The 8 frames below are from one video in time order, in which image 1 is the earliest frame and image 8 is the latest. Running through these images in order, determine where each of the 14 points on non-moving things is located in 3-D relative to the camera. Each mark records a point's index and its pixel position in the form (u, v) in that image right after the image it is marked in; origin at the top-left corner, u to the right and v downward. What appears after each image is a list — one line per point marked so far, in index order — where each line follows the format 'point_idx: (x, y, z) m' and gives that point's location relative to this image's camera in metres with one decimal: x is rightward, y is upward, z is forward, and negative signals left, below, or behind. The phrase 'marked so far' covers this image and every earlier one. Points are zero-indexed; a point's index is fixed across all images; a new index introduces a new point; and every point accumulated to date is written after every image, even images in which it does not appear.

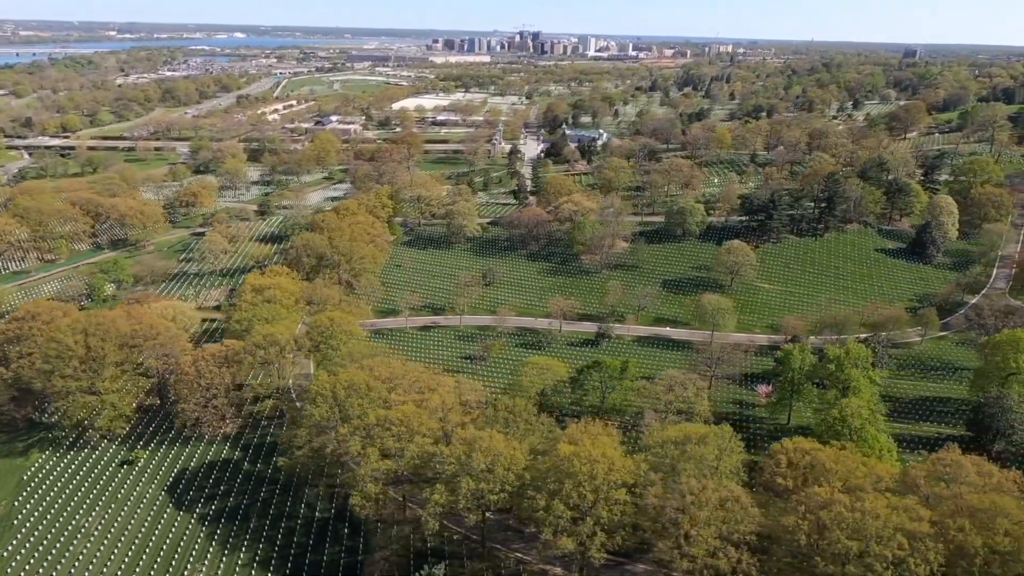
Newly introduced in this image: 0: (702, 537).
0: (+5.6, -7.0, +14.3) m
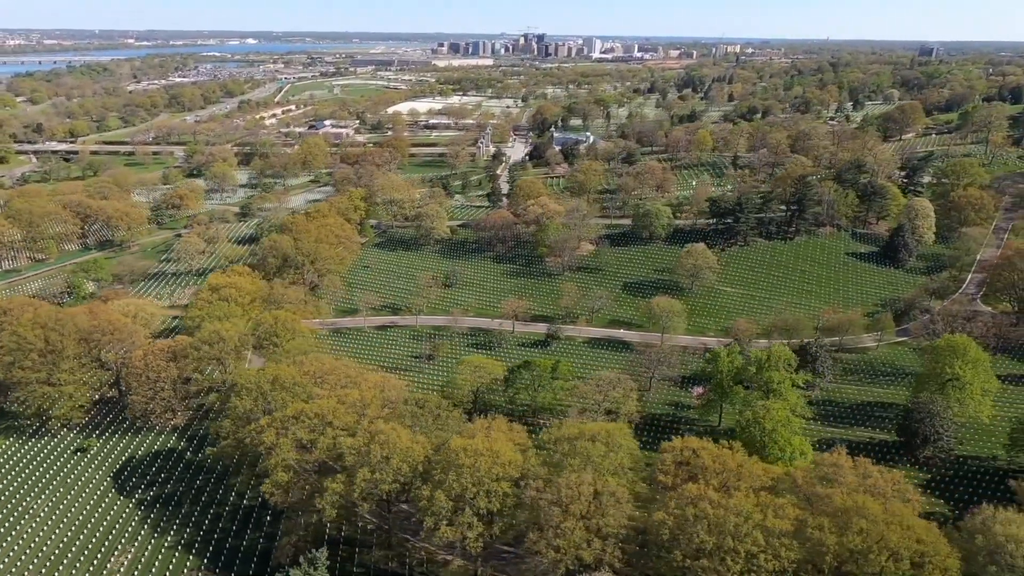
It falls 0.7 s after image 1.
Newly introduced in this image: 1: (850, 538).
0: (+1.8, -7.1, +14.6) m
1: (+8.9, -6.5, +13.0) m
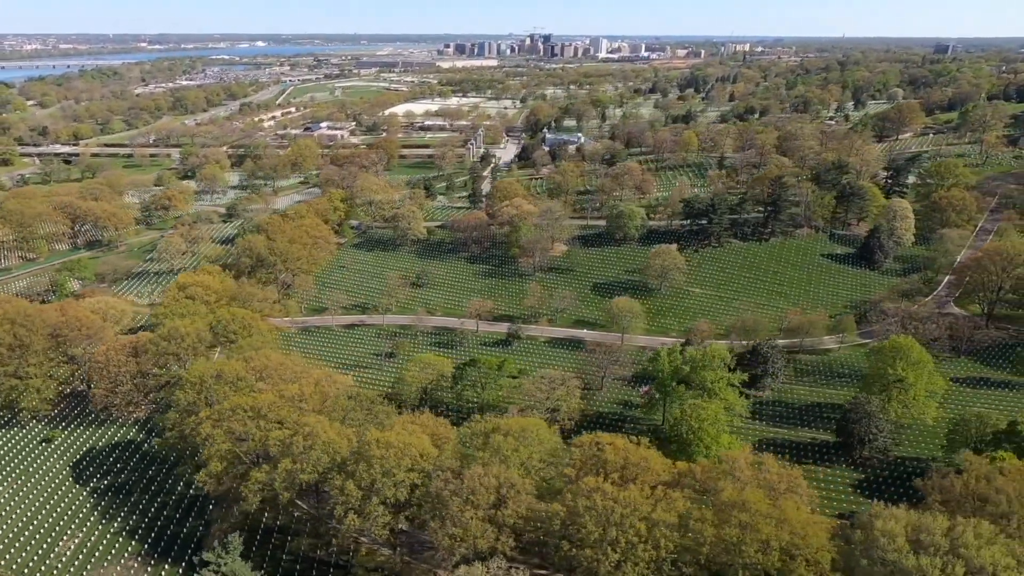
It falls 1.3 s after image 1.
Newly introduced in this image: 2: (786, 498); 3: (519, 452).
0: (-1.3, -7.1, +14.9) m
1: (+5.8, -6.5, +13.2) m
2: (+8.2, -6.4, +14.7) m
3: (+0.2, -5.6, +16.7) m
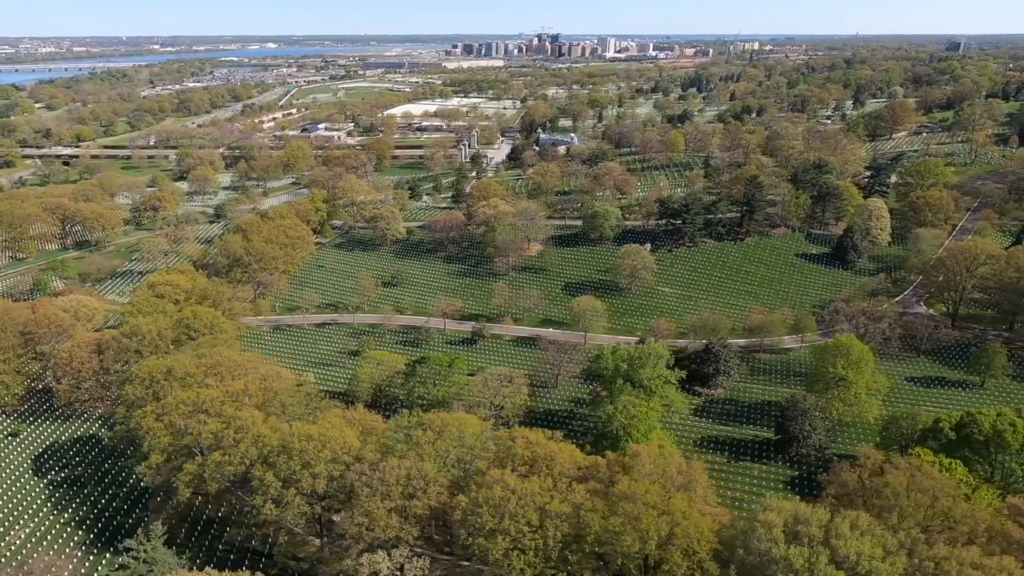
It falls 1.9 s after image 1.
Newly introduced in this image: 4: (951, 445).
0: (-4.3, -7.0, +15.4) m
1: (+2.9, -6.4, +13.6) m
2: (+5.3, -6.4, +15.1) m
3: (-2.7, -5.5, +17.2) m
4: (+16.9, -6.0, +18.9) m
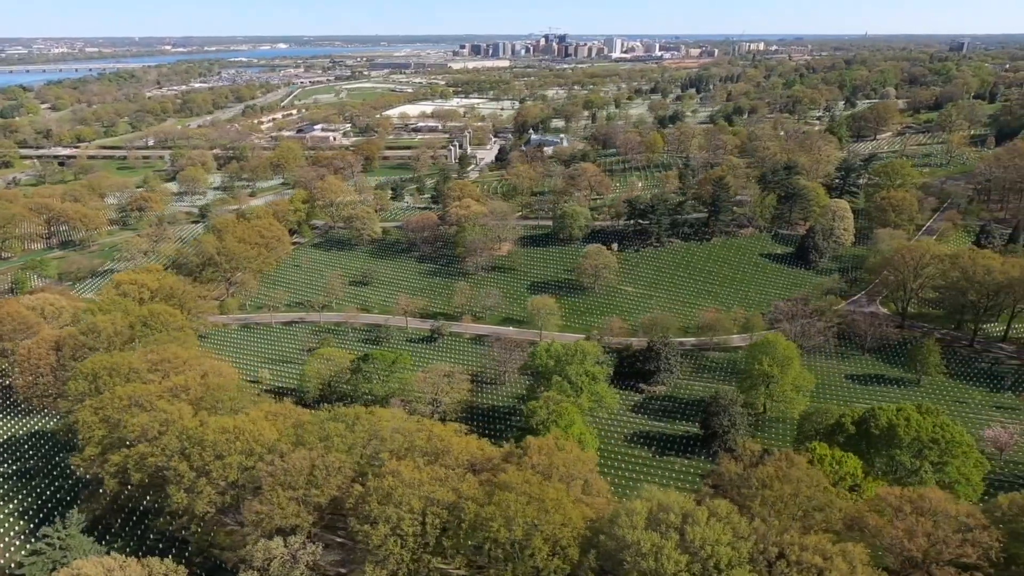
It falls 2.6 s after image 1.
0: (-7.7, -6.9, +16.2) m
1: (-0.6, -6.4, +14.3) m
2: (+1.8, -6.3, +15.8) m
3: (-6.2, -5.5, +18.0) m
4: (+13.5, -6.0, +19.4) m
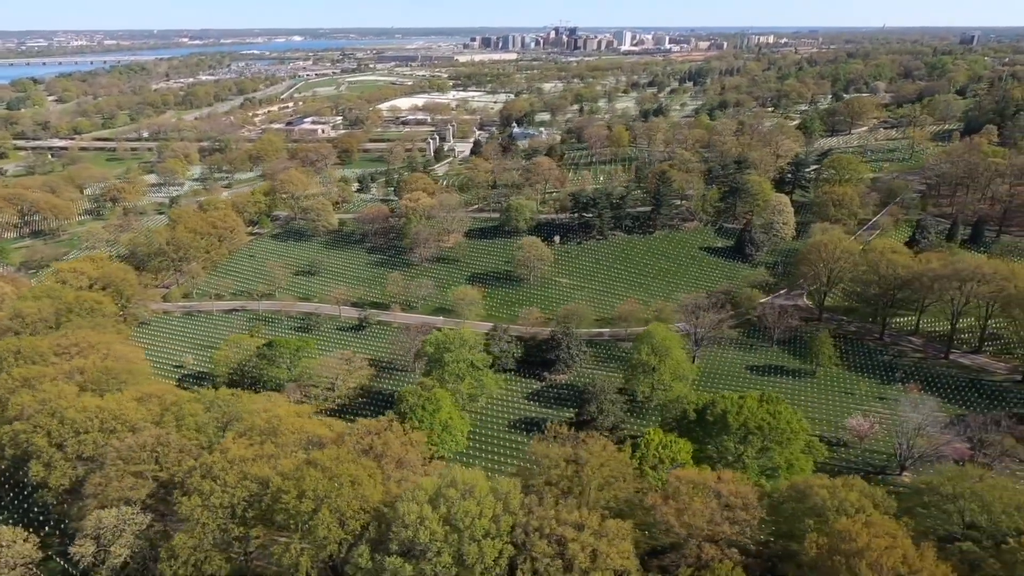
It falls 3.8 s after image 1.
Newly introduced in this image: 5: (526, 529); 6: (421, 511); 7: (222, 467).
0: (-13.8, -6.4, +17.2) m
1: (-6.7, -5.9, +15.2) m
2: (-4.3, -5.9, +16.7) m
3: (-12.2, -4.9, +19.0) m
4: (+7.5, -5.6, +20.1) m
5: (+0.4, -6.7, +13.6) m
6: (-2.5, -6.2, +13.7) m
7: (-9.2, -5.8, +16.0) m
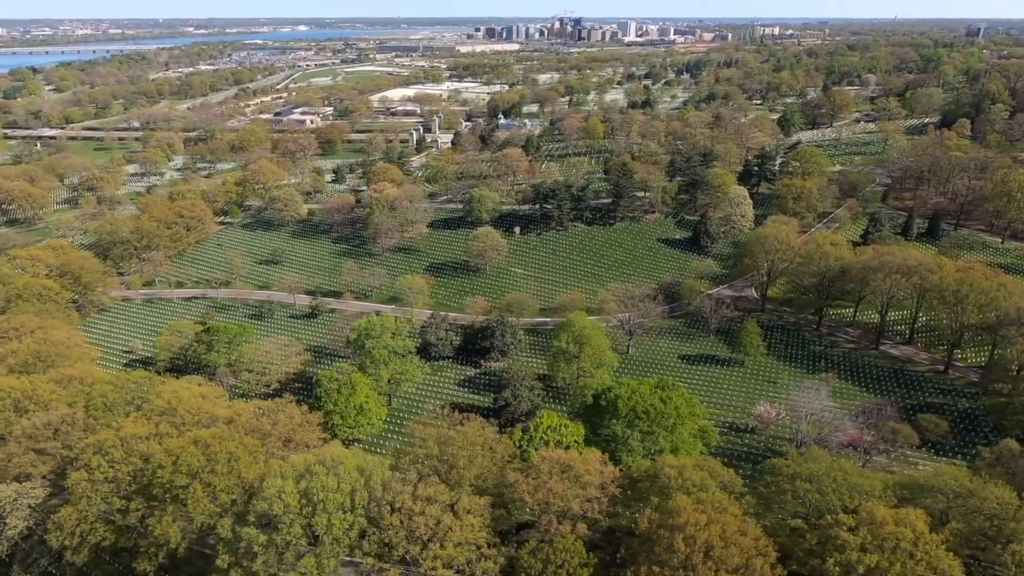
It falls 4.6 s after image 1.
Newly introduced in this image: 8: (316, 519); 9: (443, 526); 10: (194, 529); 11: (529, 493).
0: (-17.9, -5.8, +18.0) m
1: (-10.8, -5.4, +15.9) m
2: (-8.4, -5.4, +17.4) m
3: (-16.3, -4.3, +19.8) m
4: (+3.4, -5.2, +20.8) m
5: (-3.7, -6.3, +14.3) m
6: (-6.6, -5.7, +14.4) m
7: (-13.4, -5.2, +16.7) m
8: (-5.5, -6.5, +13.8) m
9: (-1.9, -6.6, +13.7) m
10: (-9.6, -7.3, +14.9) m
11: (+0.5, -6.1, +14.8) m
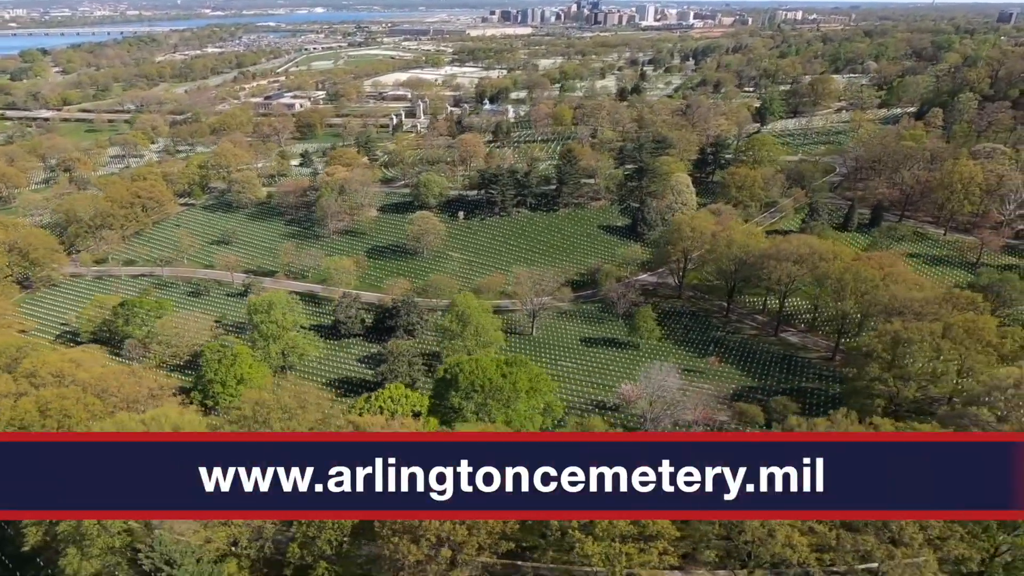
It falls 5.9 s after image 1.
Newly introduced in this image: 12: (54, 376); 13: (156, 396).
0: (-24.4, -4.6, +19.7) m
1: (-17.3, -4.4, +17.4) m
2: (-14.9, -4.4, +18.8) m
3: (-22.7, -3.1, +21.3) m
4: (-3.0, -4.3, +21.9) m
5: (-10.3, -5.4, +15.6) m
6: (-13.2, -4.9, +15.7) m
7: (-19.9, -4.2, +18.2) m
8: (-12.1, -5.6, +15.2) m
9: (-8.5, -5.8, +14.9) m
10: (-16.2, -6.3, +16.4) m
11: (-6.0, -5.3, +16.0) m
12: (-18.3, -3.6, +19.9) m
13: (-14.1, -3.9, +19.7) m
